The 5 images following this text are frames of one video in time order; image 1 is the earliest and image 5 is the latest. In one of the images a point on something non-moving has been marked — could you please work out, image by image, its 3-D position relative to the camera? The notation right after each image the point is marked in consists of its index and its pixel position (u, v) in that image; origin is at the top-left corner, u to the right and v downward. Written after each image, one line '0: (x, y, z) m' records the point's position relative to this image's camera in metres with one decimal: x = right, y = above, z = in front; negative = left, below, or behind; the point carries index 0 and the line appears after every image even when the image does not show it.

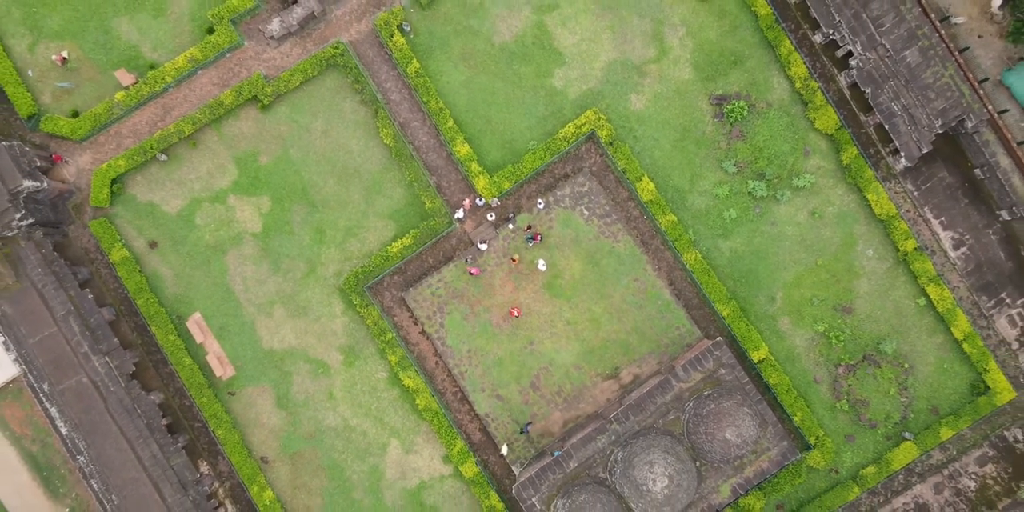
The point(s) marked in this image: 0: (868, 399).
0: (+12.3, -4.9, +19.6) m
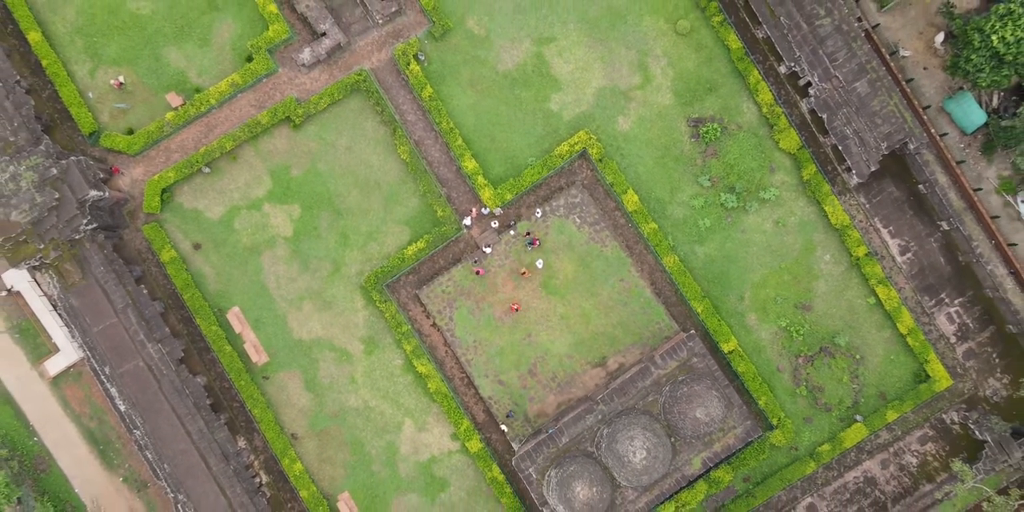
0: (+12.3, -5.1, +22.4) m
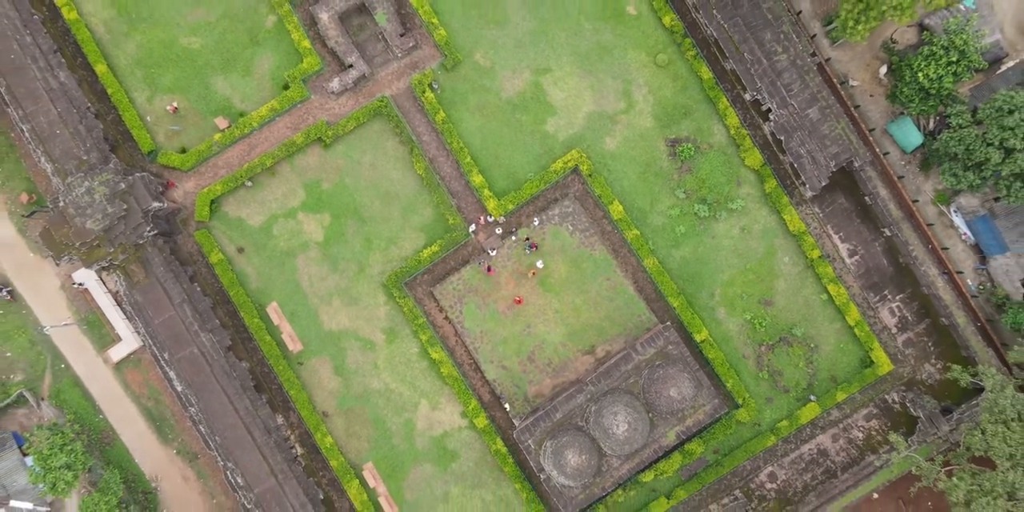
0: (+12.4, -5.2, +25.9) m
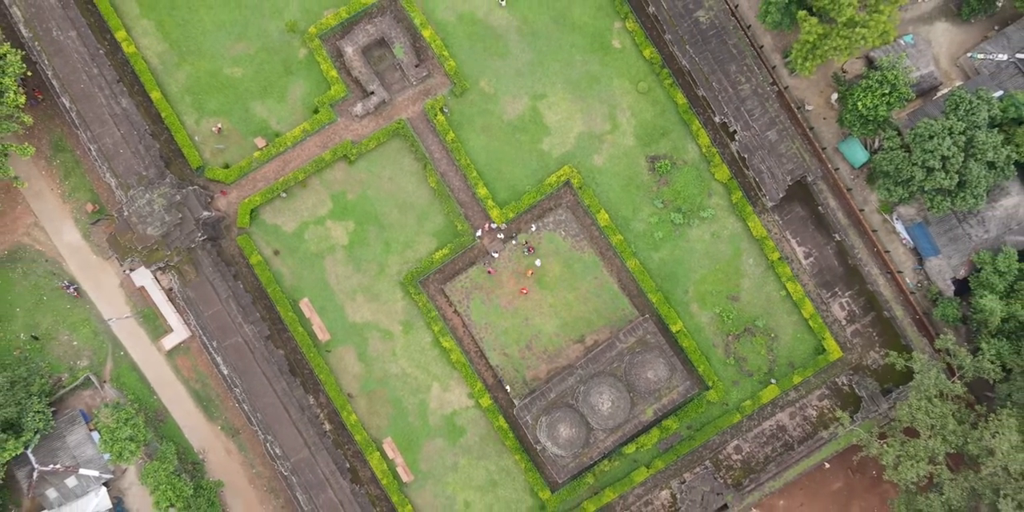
0: (+12.4, -5.3, +29.9) m
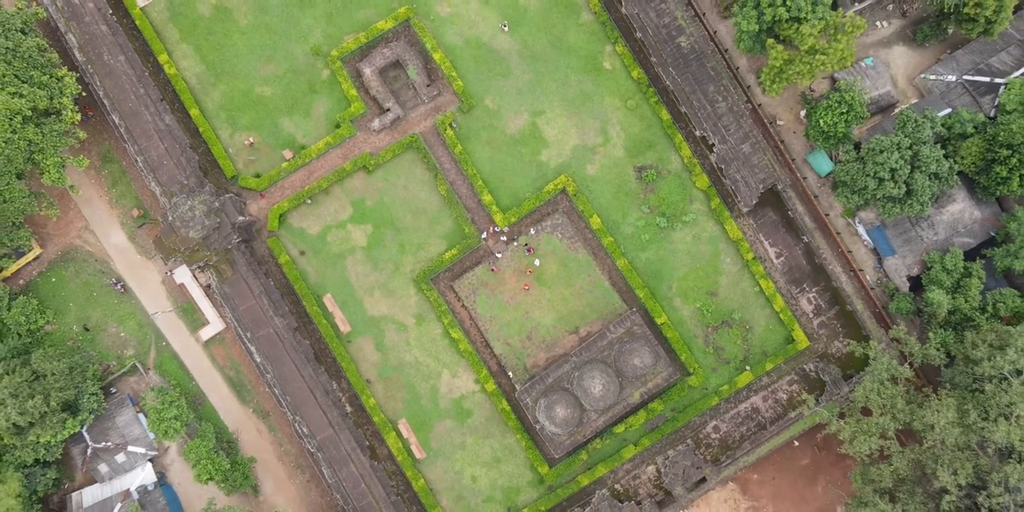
0: (+12.5, -5.3, +33.4) m
